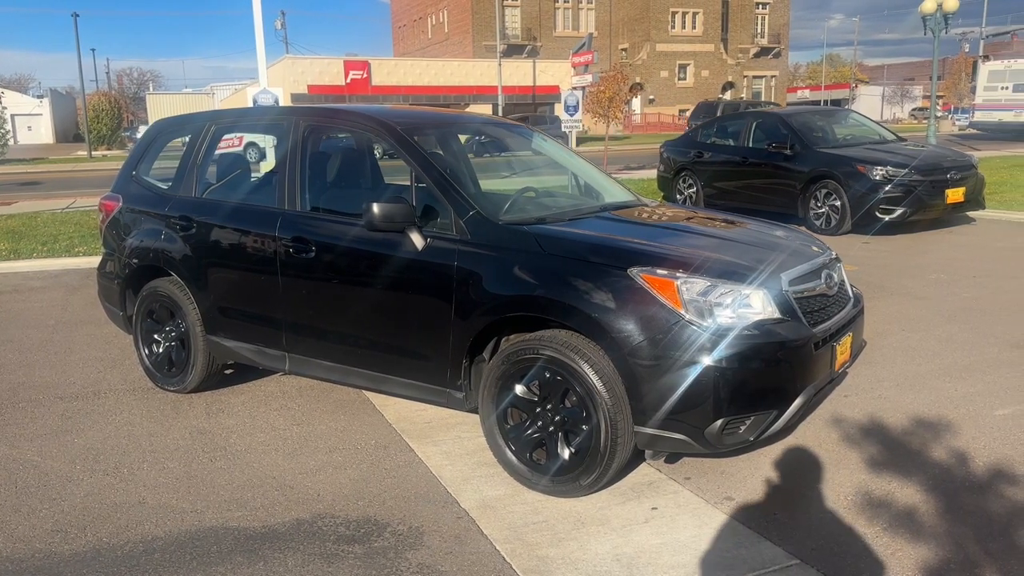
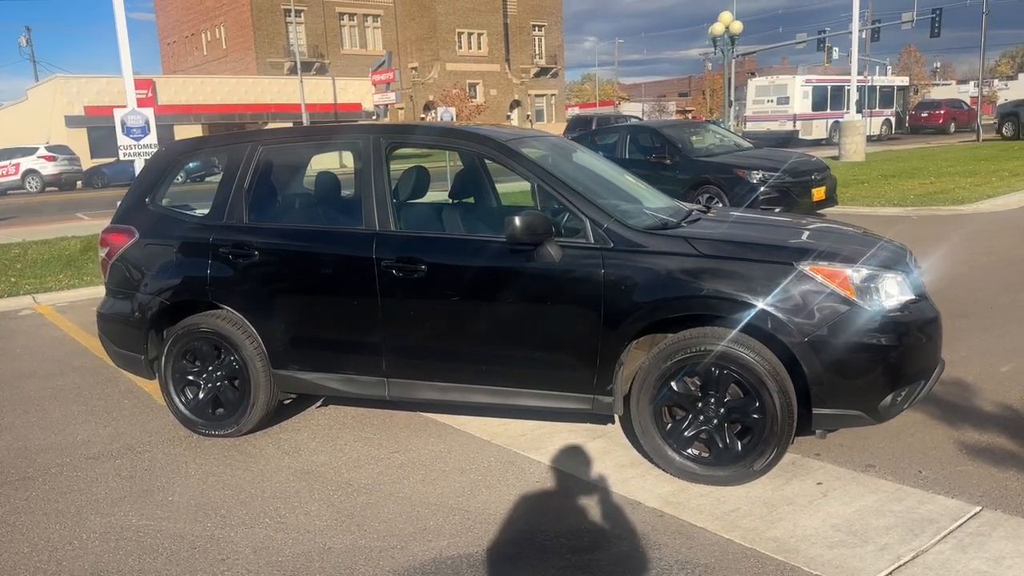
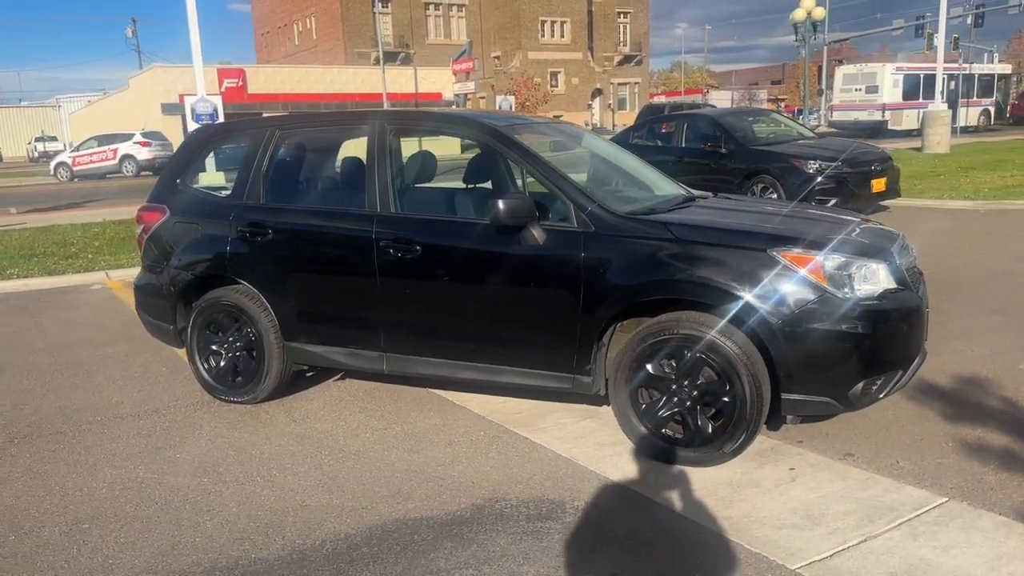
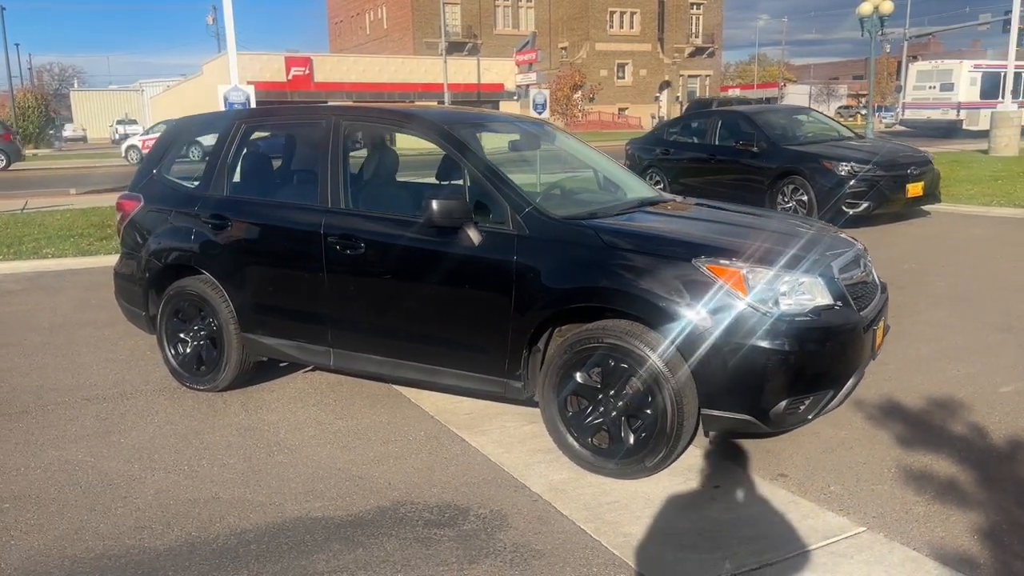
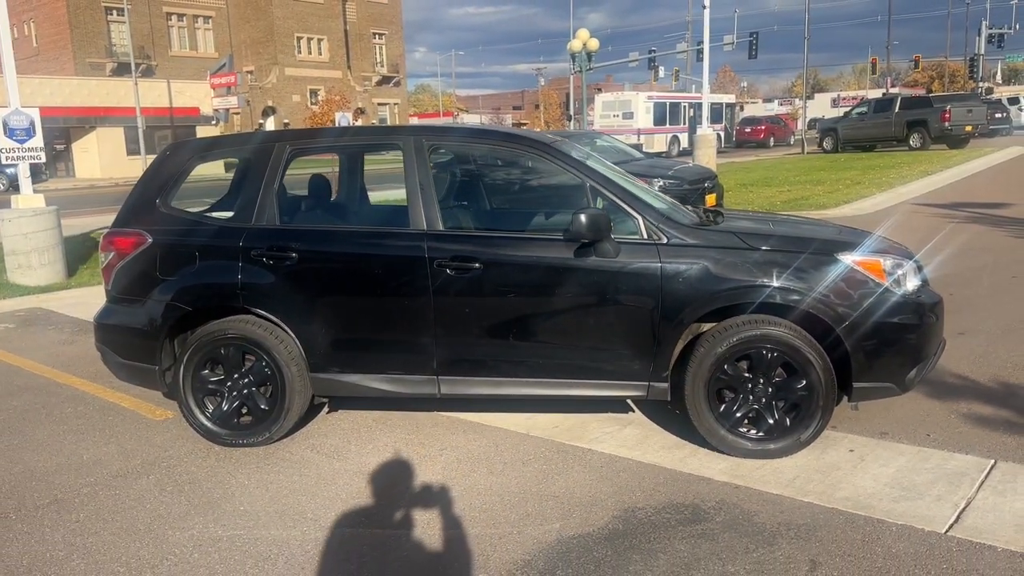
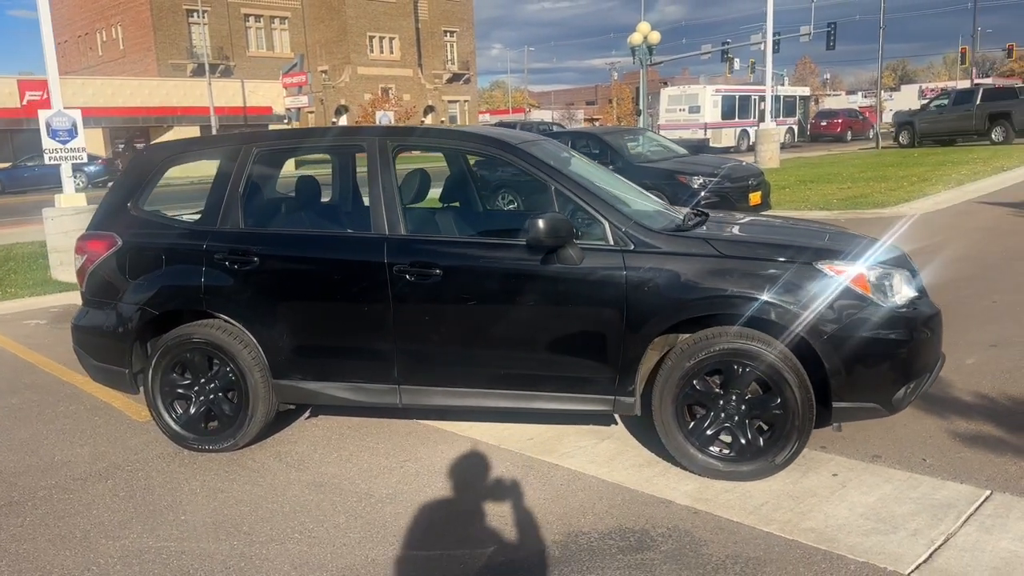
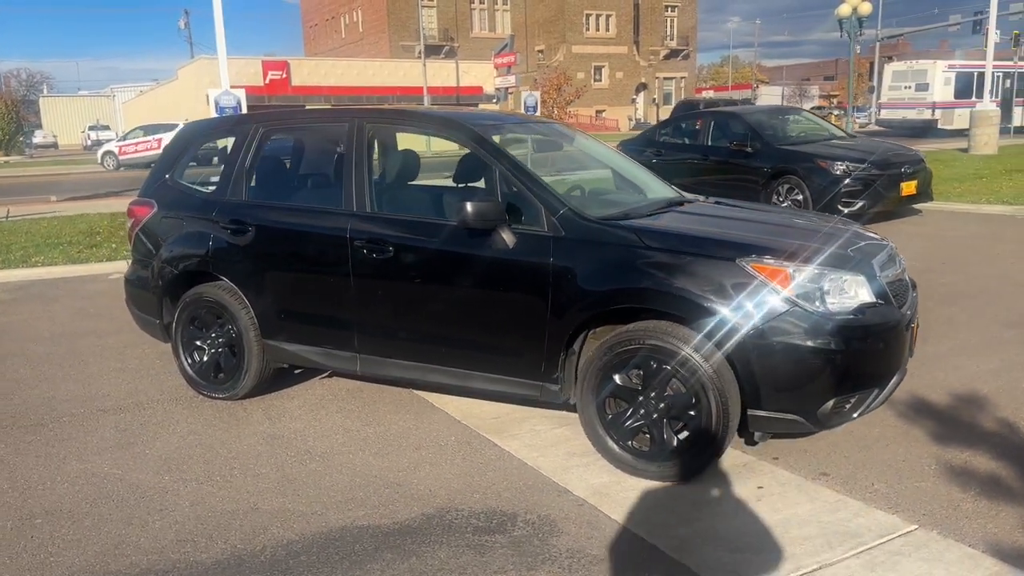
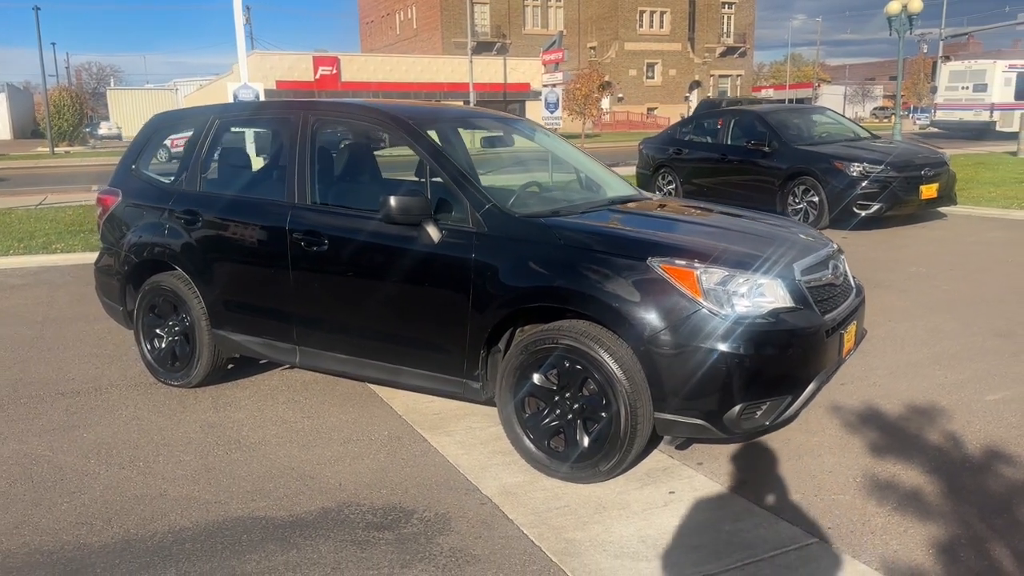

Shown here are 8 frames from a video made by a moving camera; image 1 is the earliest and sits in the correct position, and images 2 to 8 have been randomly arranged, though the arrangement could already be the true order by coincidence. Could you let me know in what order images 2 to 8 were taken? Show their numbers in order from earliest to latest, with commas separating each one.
8, 4, 7, 3, 2, 6, 5
